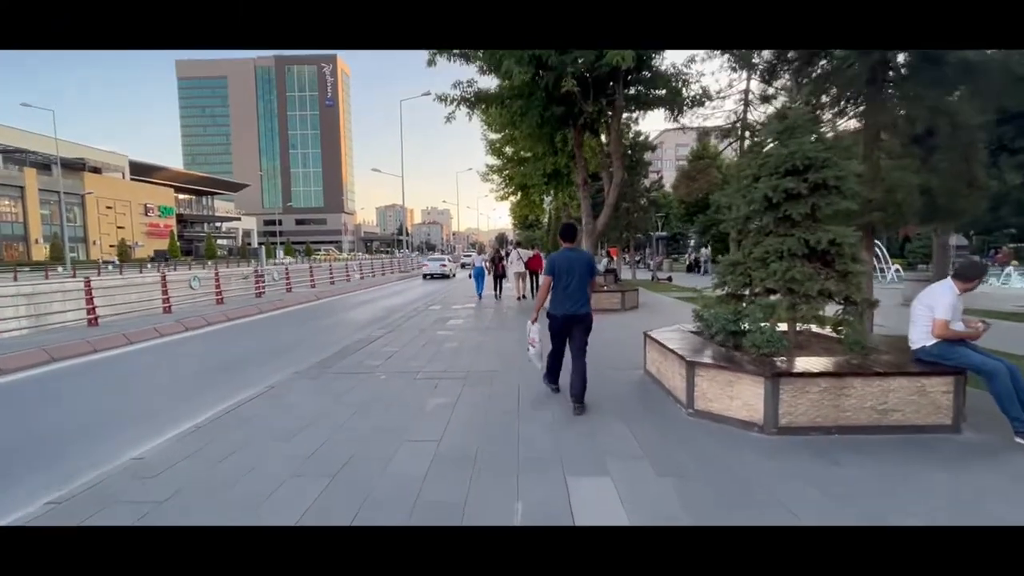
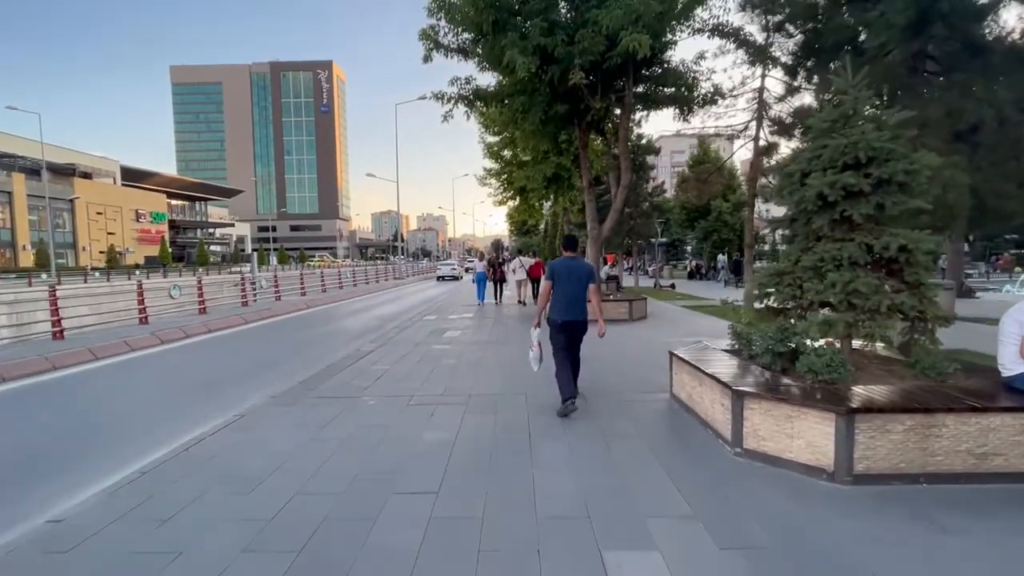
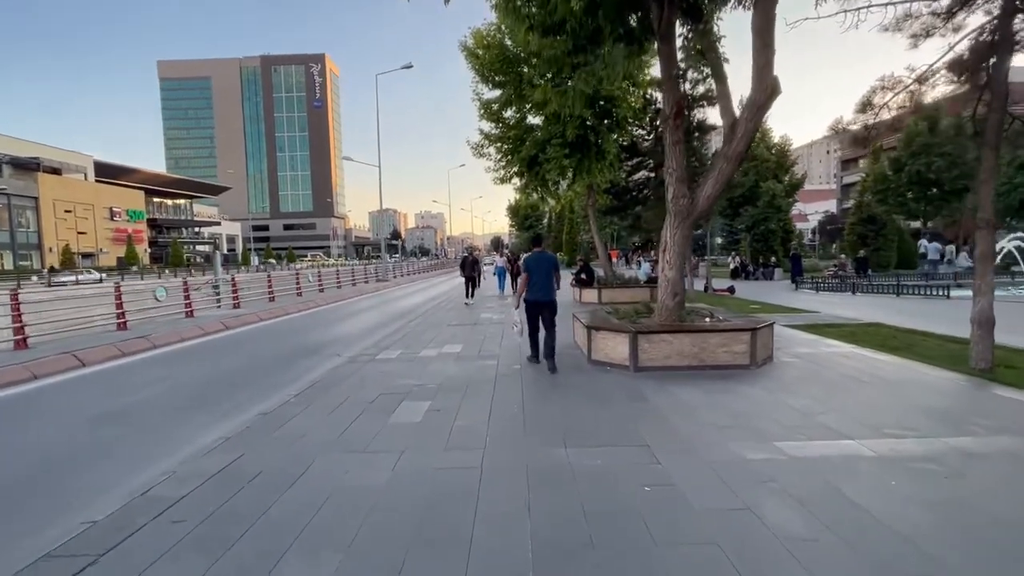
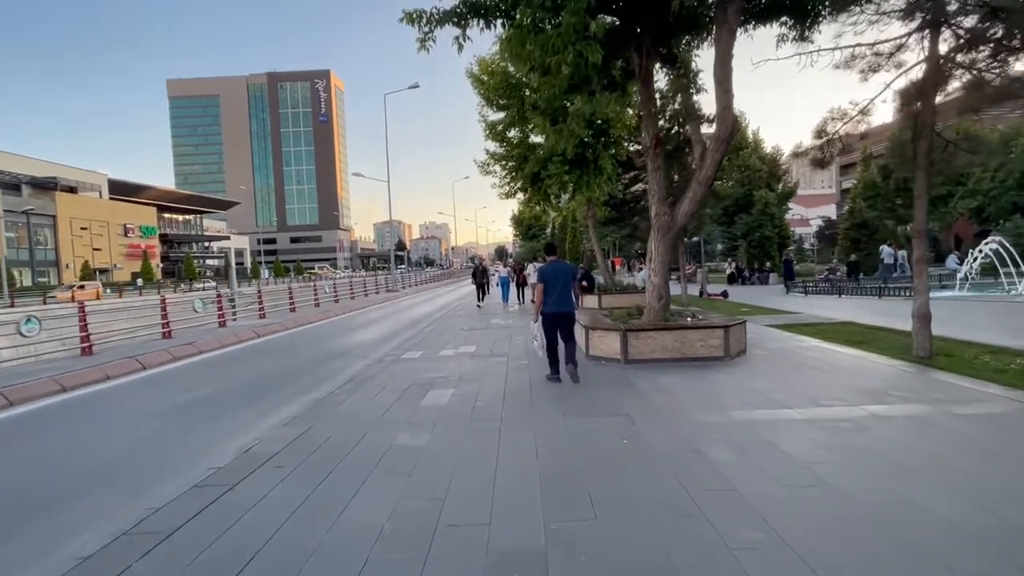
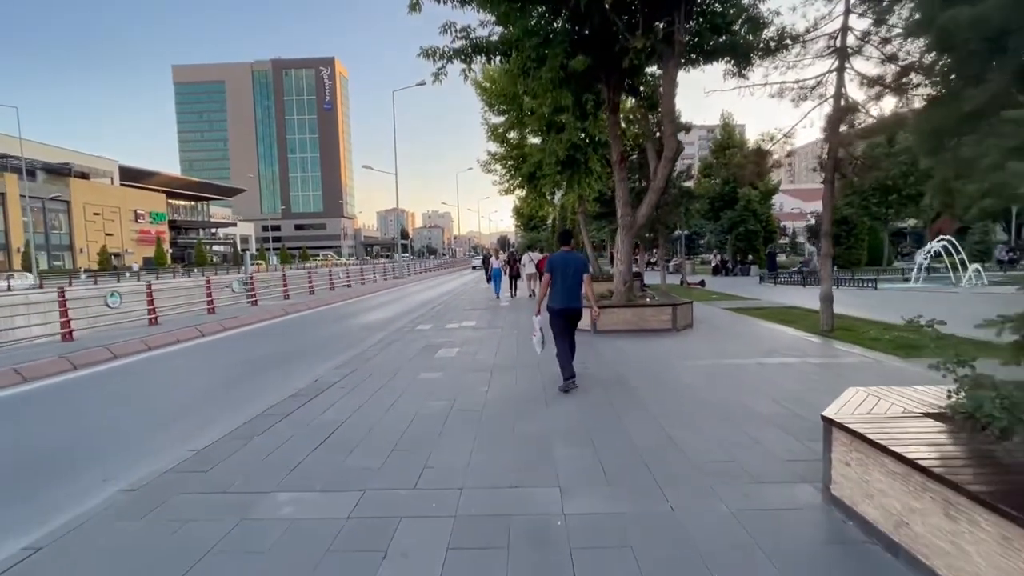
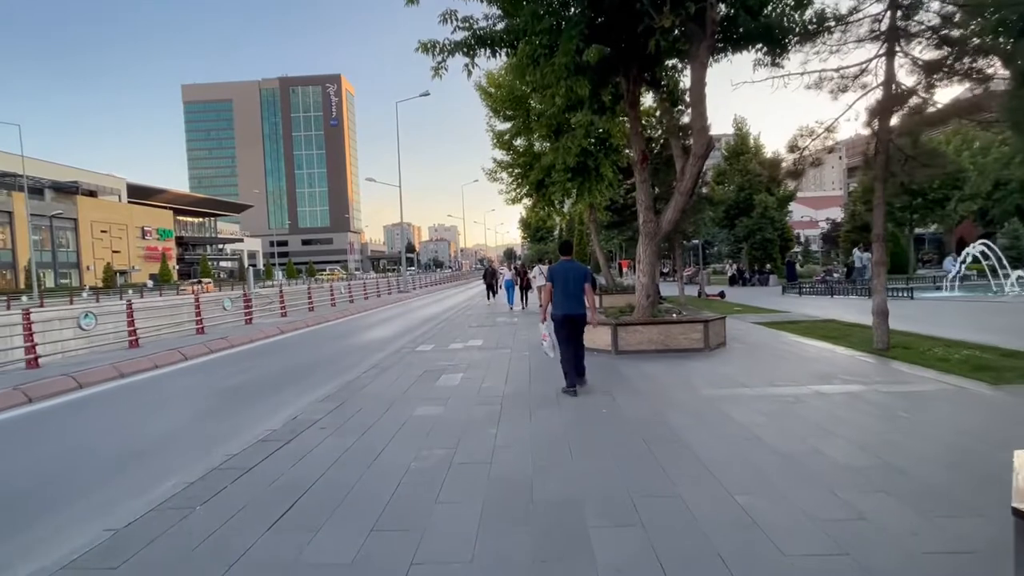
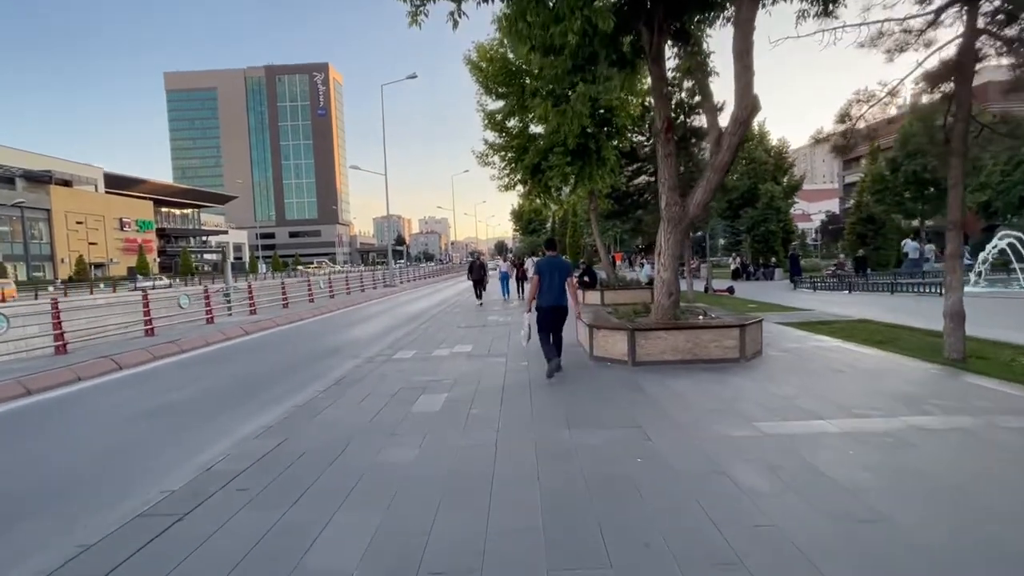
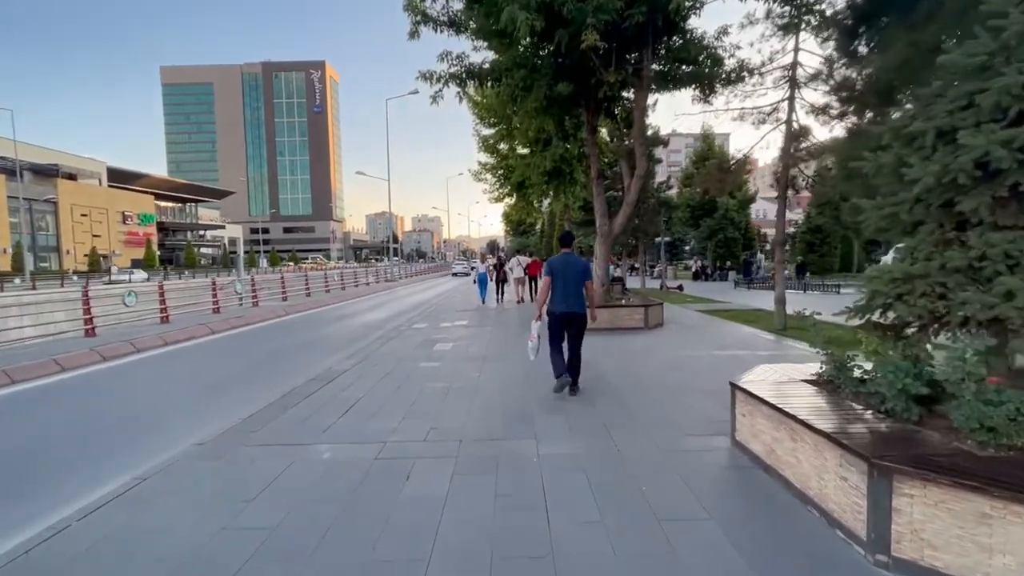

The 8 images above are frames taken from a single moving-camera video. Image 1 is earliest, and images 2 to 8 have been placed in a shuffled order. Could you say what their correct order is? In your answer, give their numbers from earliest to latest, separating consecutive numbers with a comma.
2, 8, 5, 6, 4, 7, 3
